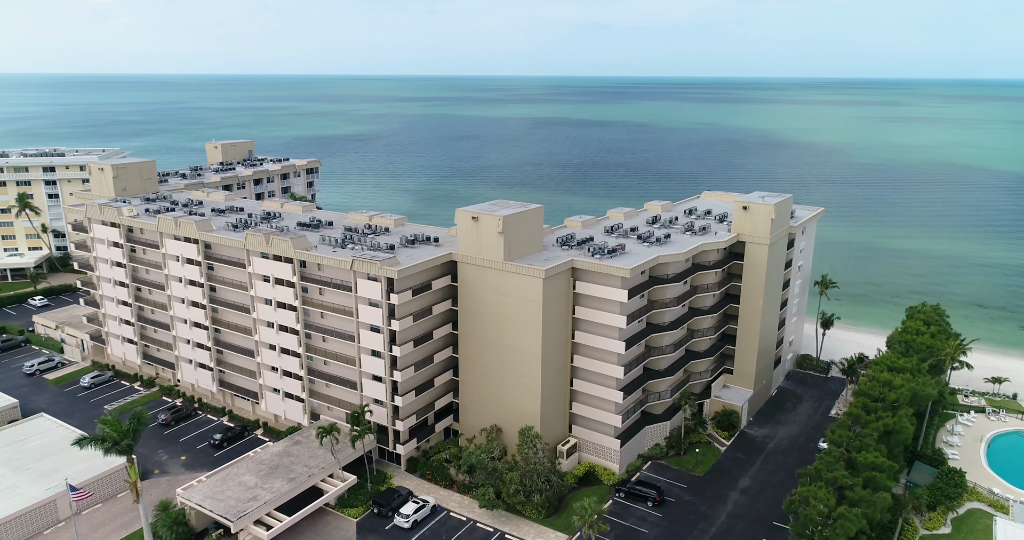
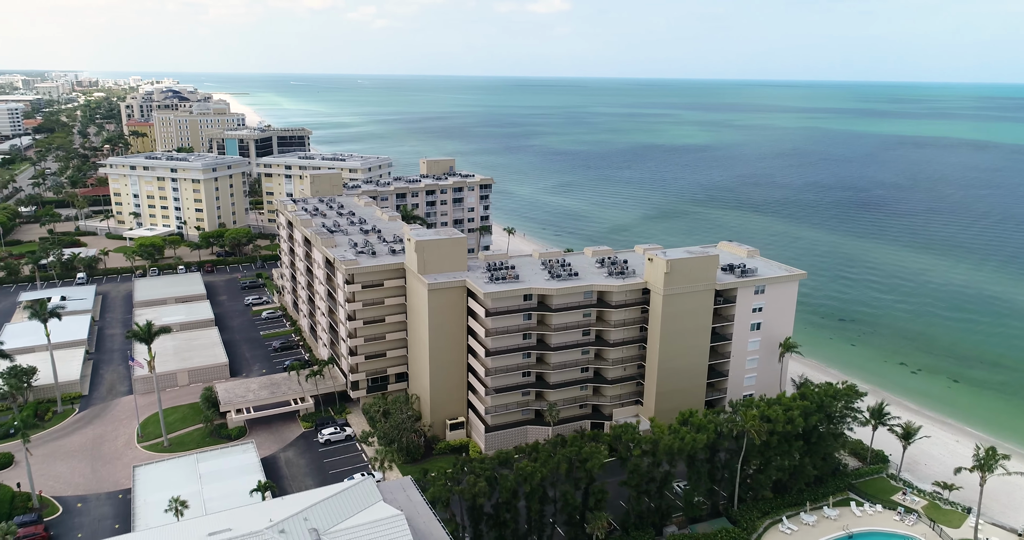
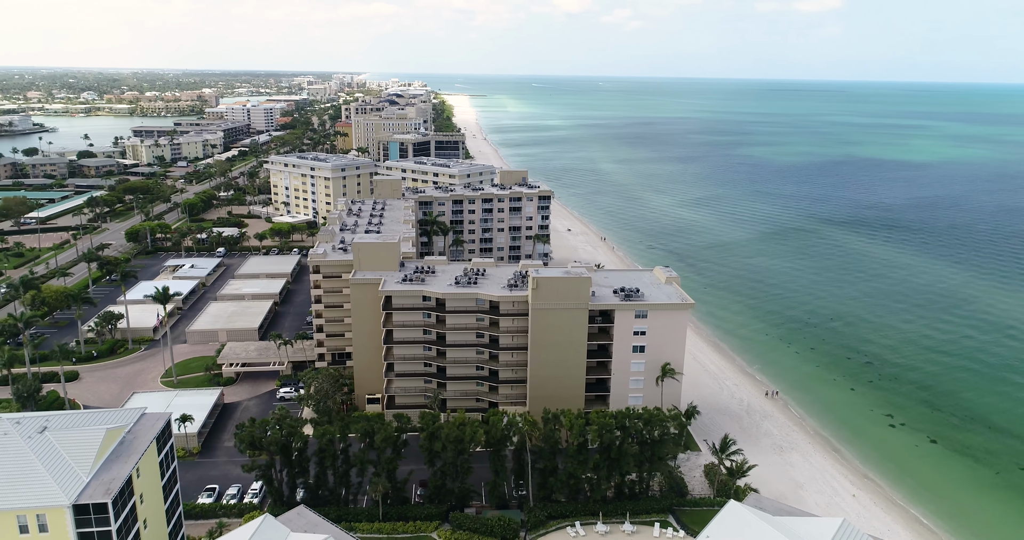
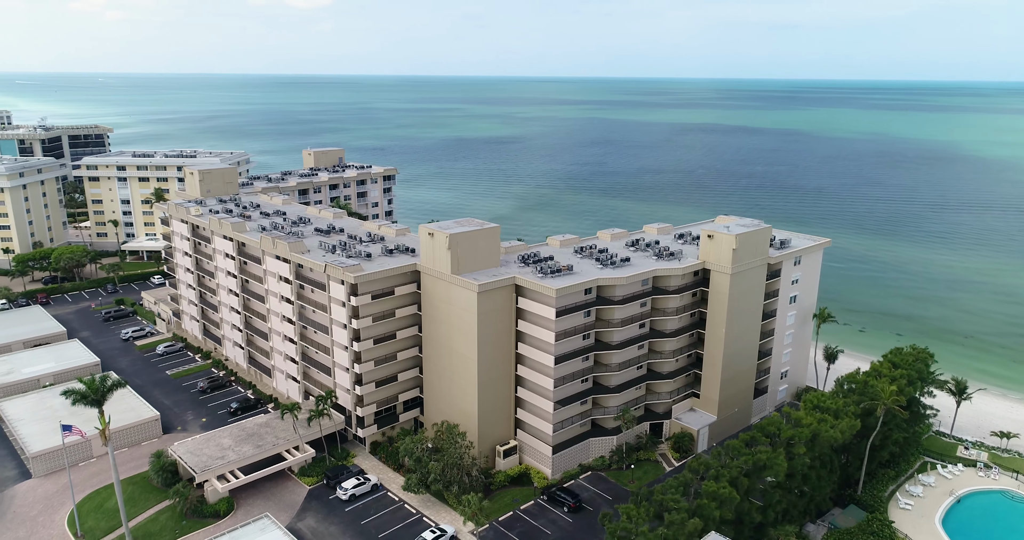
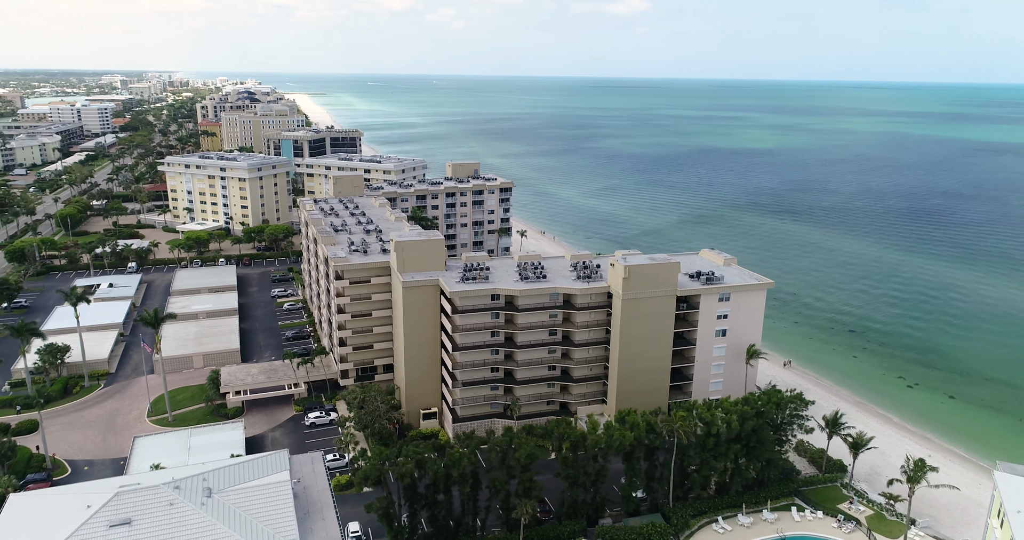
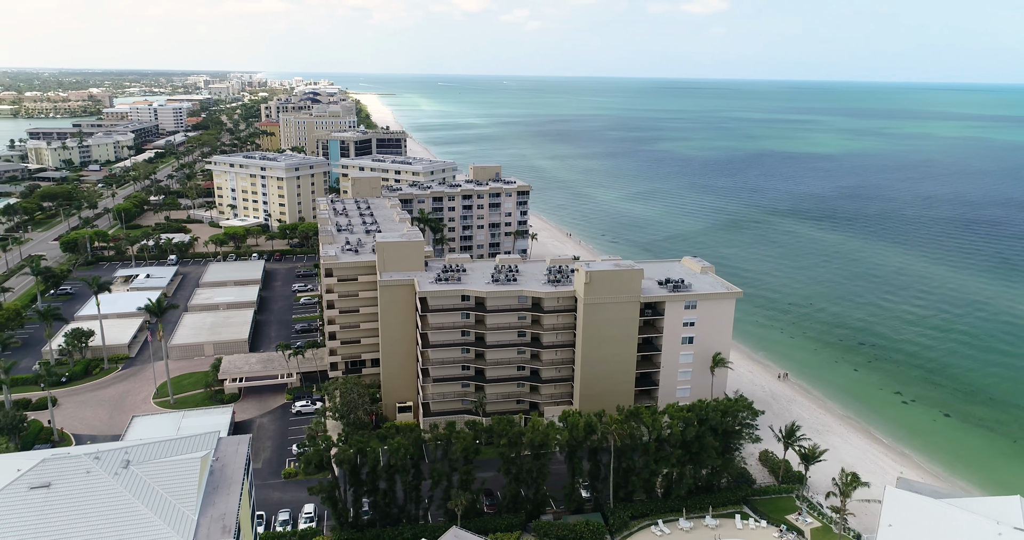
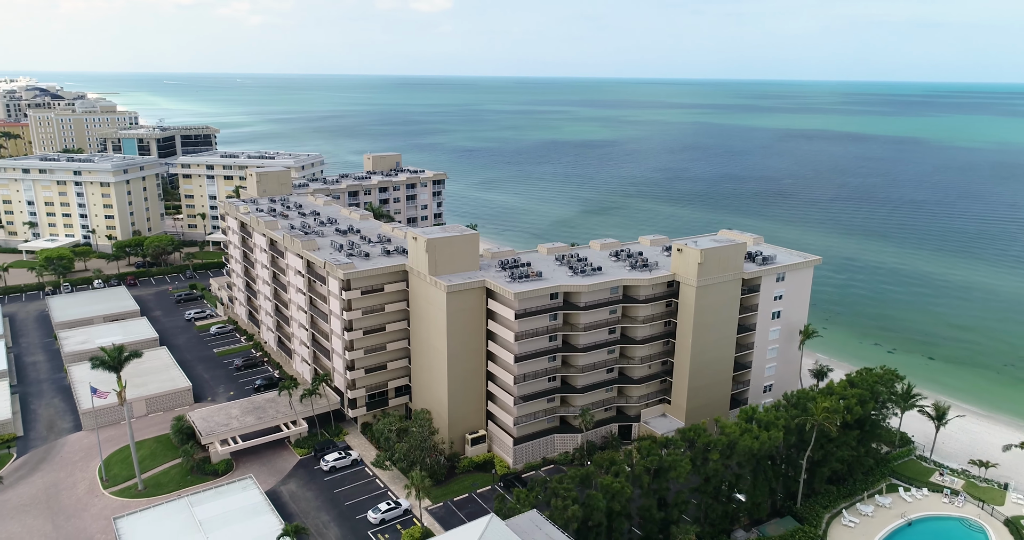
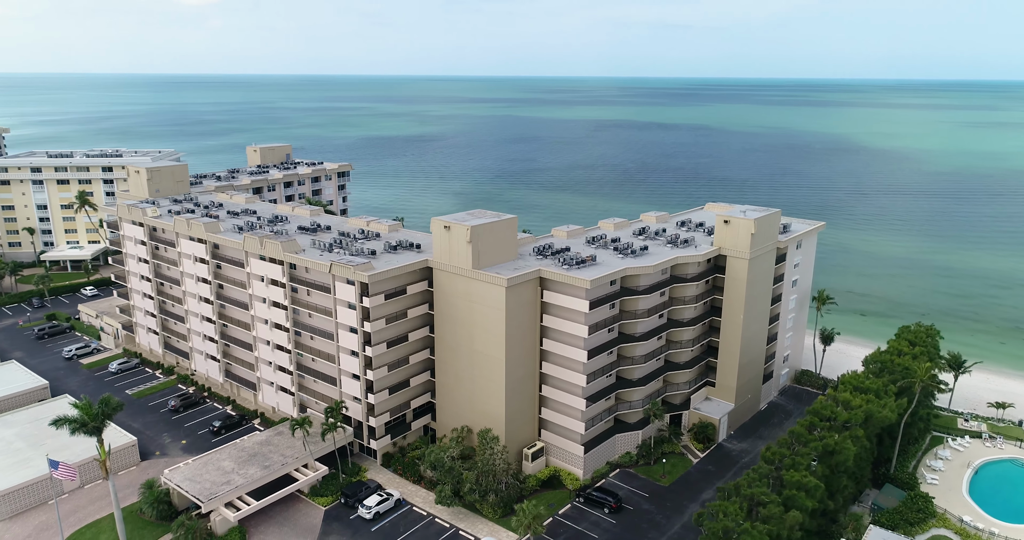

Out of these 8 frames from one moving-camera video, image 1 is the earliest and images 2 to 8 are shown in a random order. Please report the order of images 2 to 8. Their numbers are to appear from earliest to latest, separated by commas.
8, 4, 7, 2, 5, 6, 3
